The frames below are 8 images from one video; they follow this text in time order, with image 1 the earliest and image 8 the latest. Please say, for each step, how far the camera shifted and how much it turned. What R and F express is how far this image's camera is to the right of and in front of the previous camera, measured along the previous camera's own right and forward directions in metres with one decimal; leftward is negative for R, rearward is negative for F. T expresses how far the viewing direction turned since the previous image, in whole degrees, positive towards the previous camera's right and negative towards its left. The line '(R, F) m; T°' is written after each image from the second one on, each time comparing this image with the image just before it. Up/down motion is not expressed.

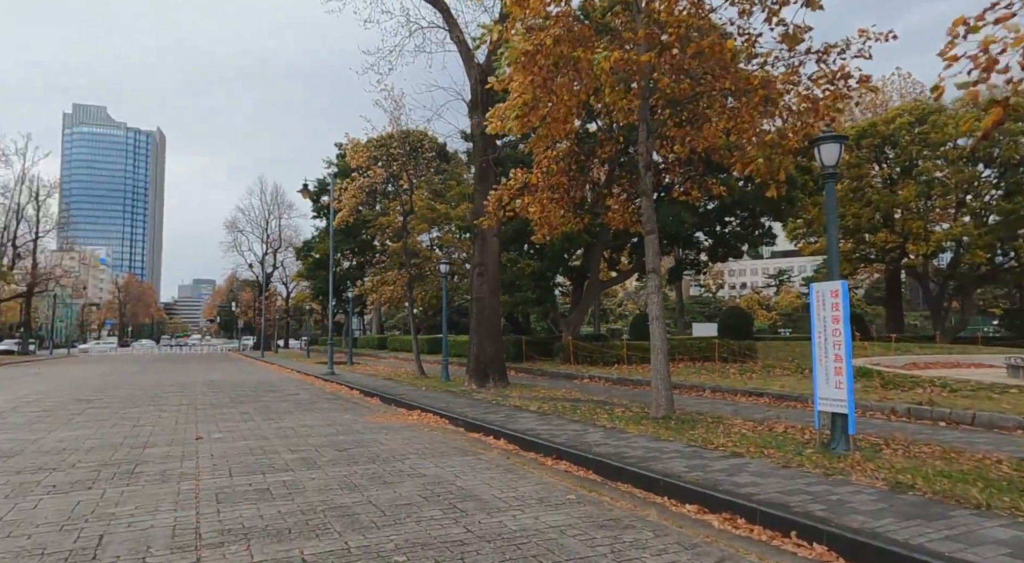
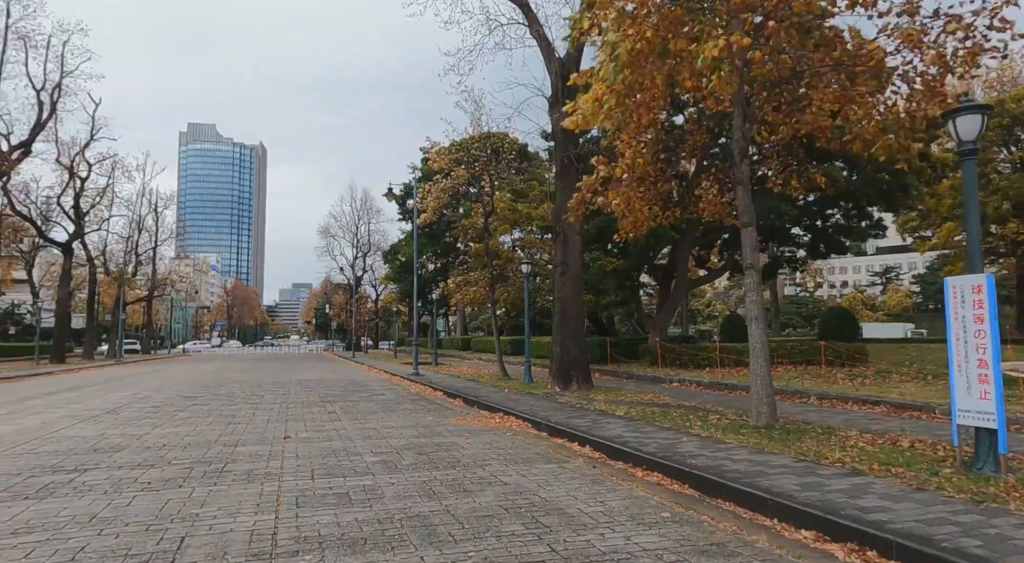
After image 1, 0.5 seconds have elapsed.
(0.0, +0.4) m; -8°
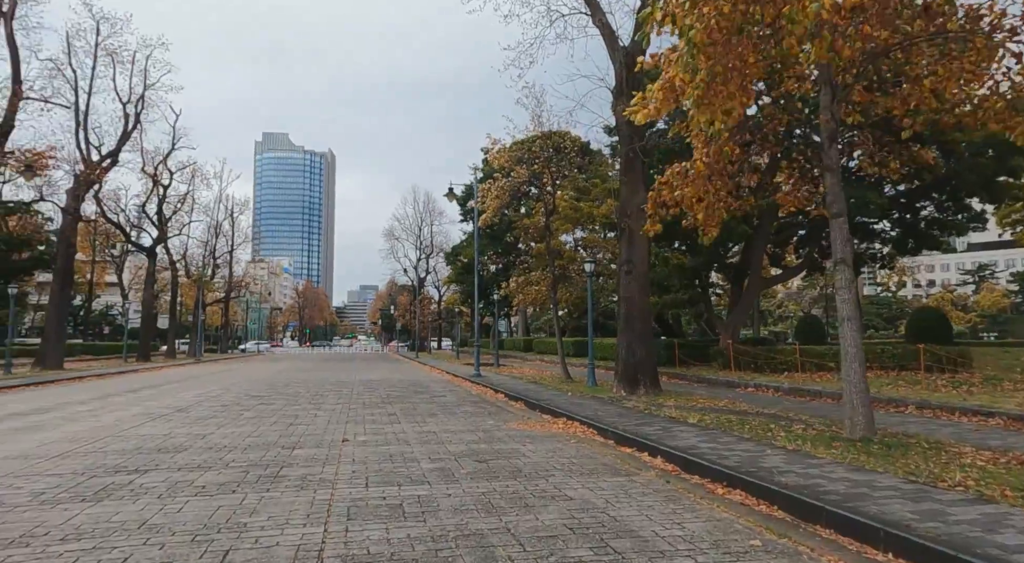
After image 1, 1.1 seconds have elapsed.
(0.0, +0.5) m; -6°
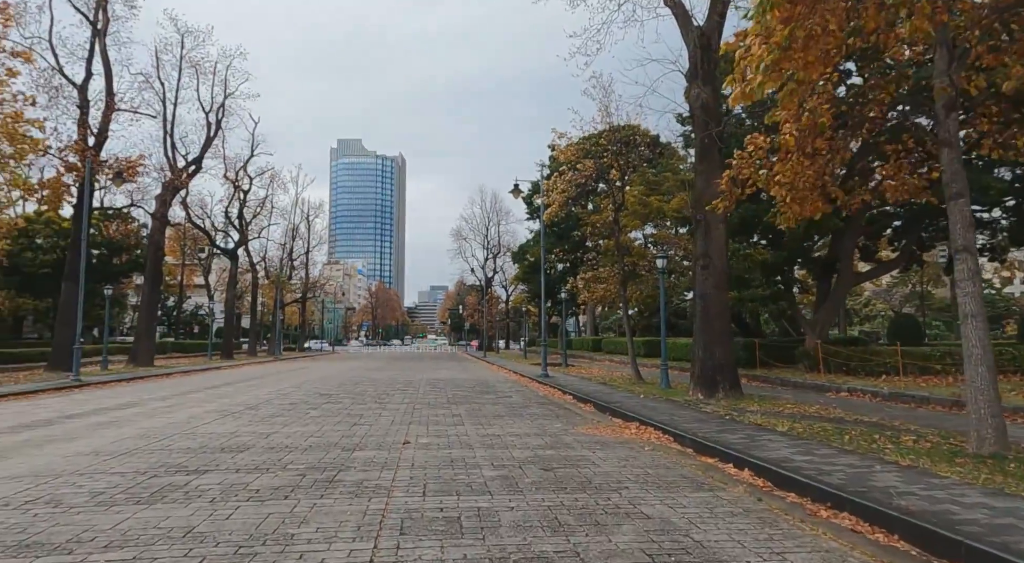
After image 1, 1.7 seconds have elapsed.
(0.0, +0.6) m; -6°
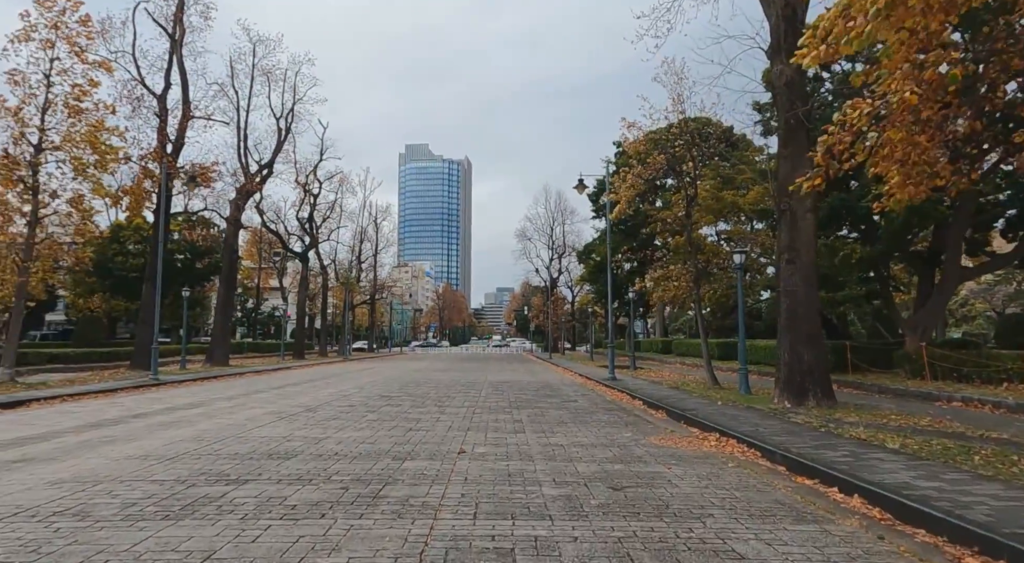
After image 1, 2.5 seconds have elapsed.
(0.0, +0.8) m; -6°
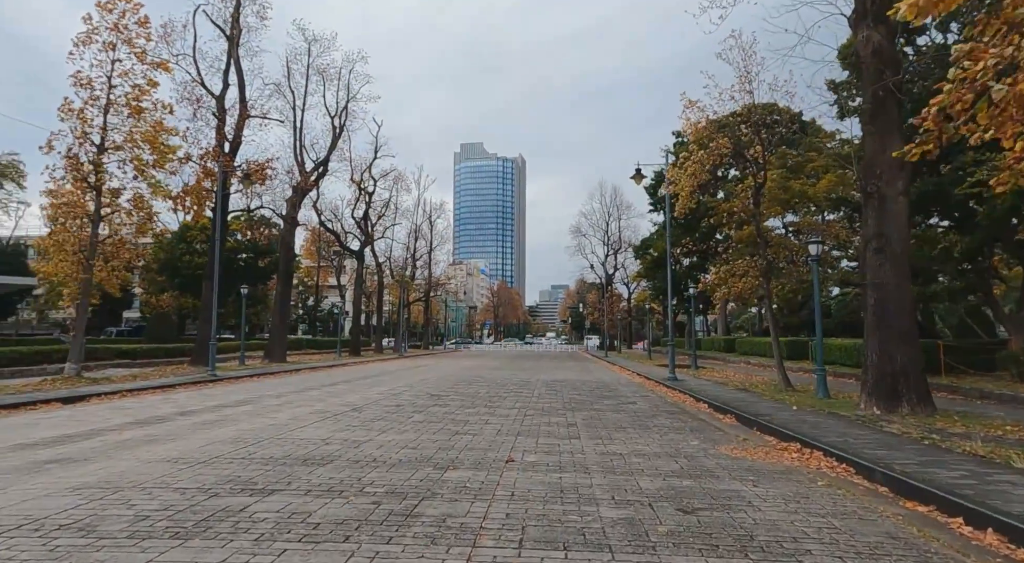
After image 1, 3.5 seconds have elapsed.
(0.0, +0.8) m; -5°
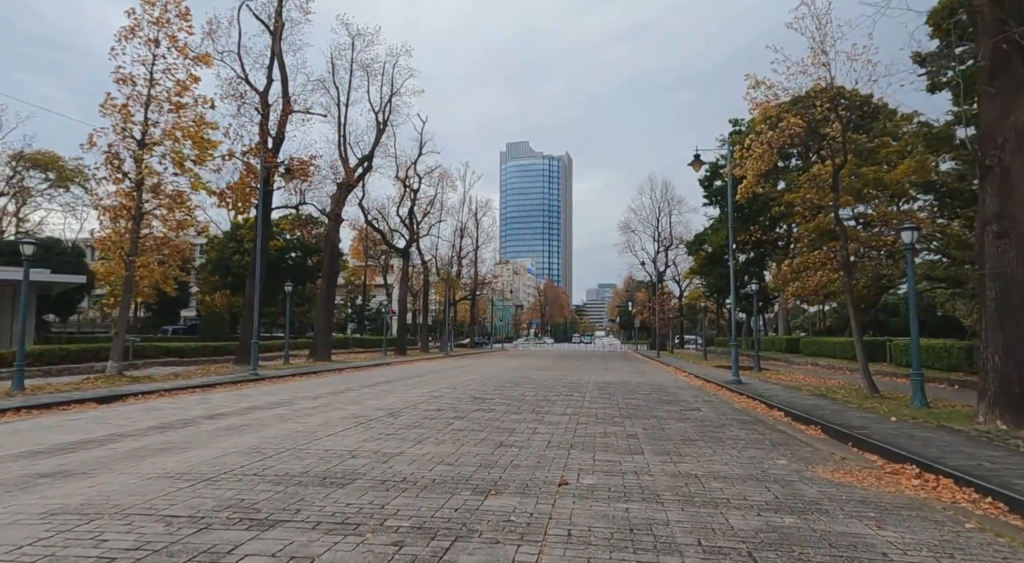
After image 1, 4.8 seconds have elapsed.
(-0.1, +1.3) m; -4°
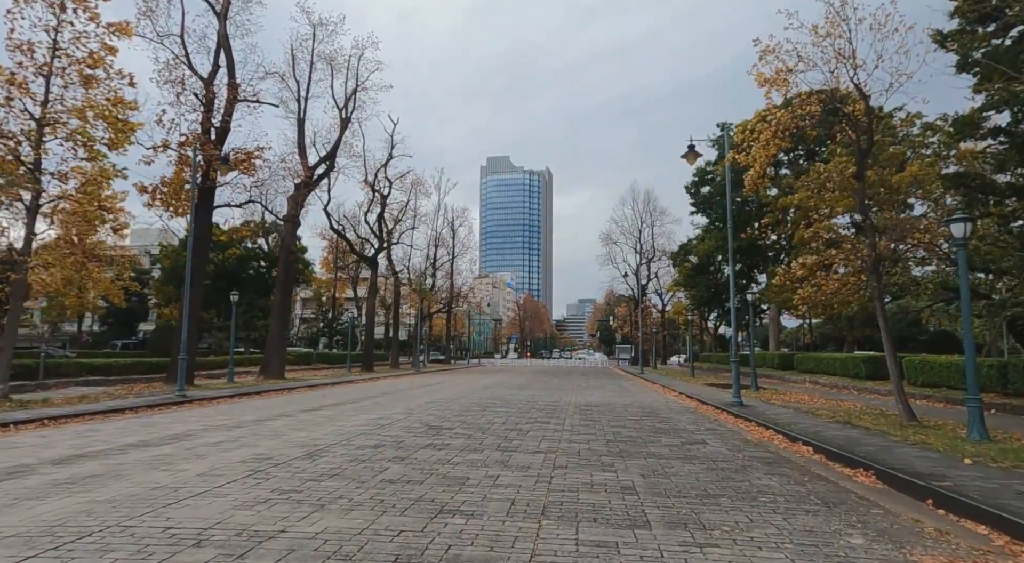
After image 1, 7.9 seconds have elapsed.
(+0.3, +2.8) m; +2°
